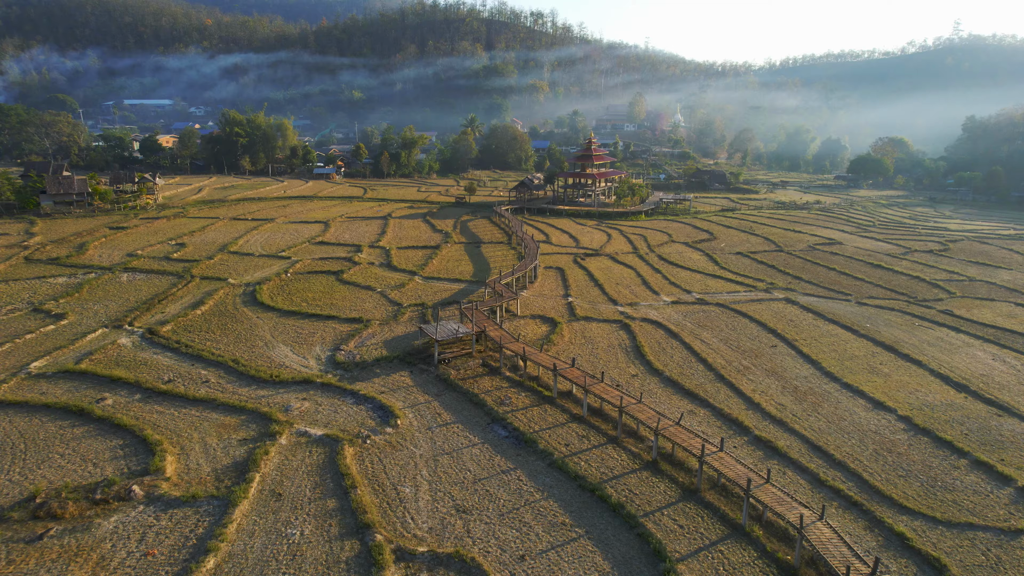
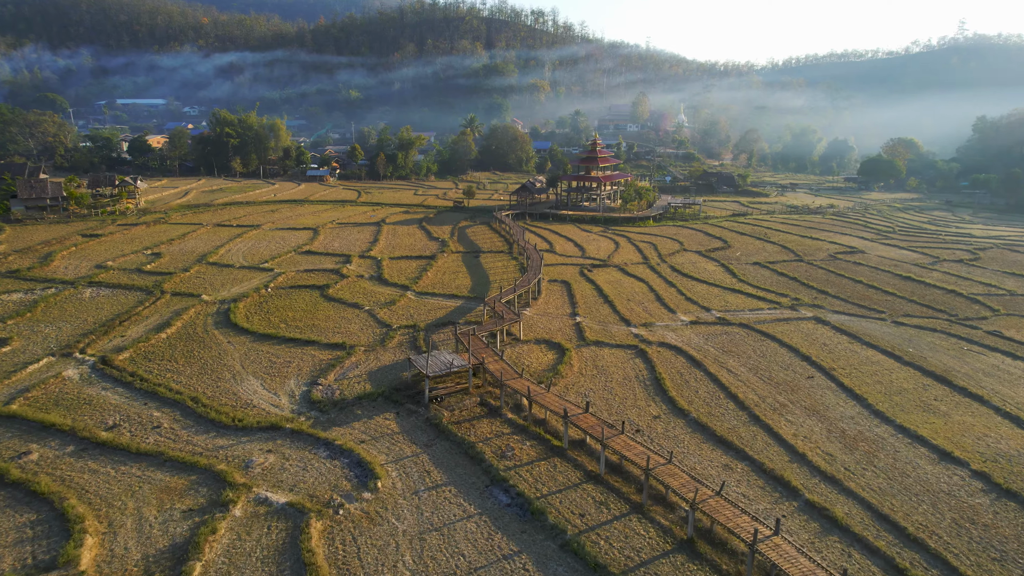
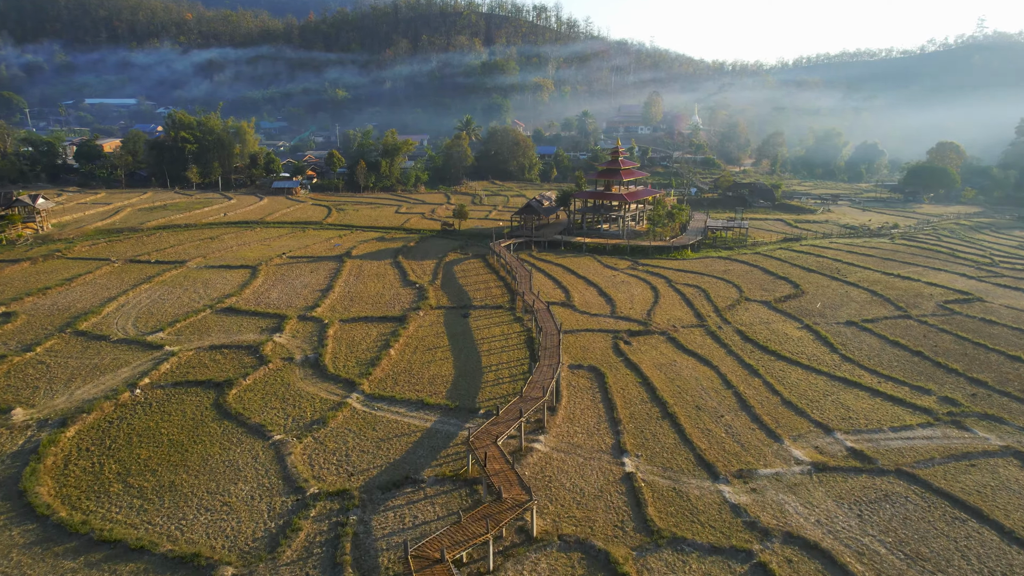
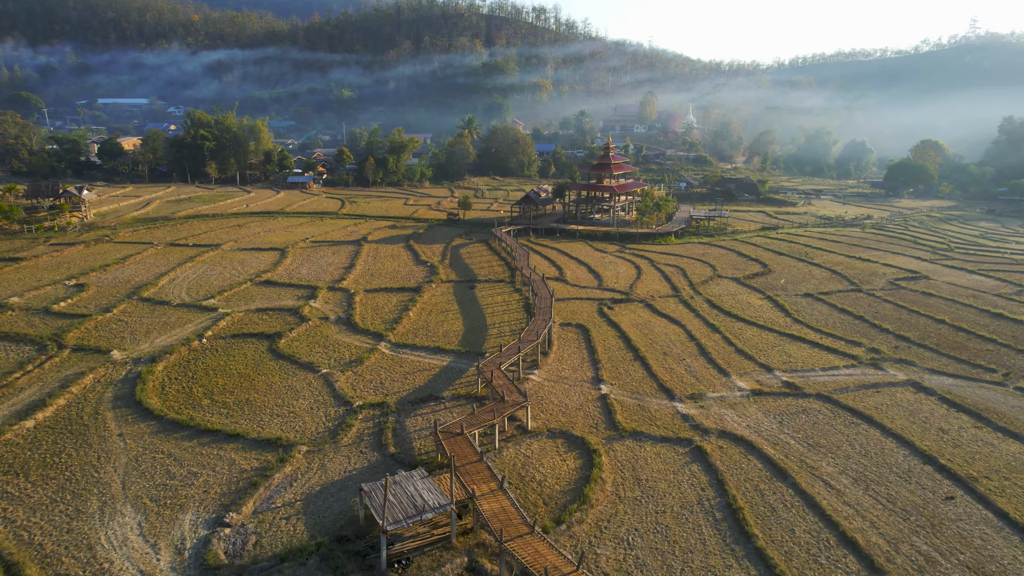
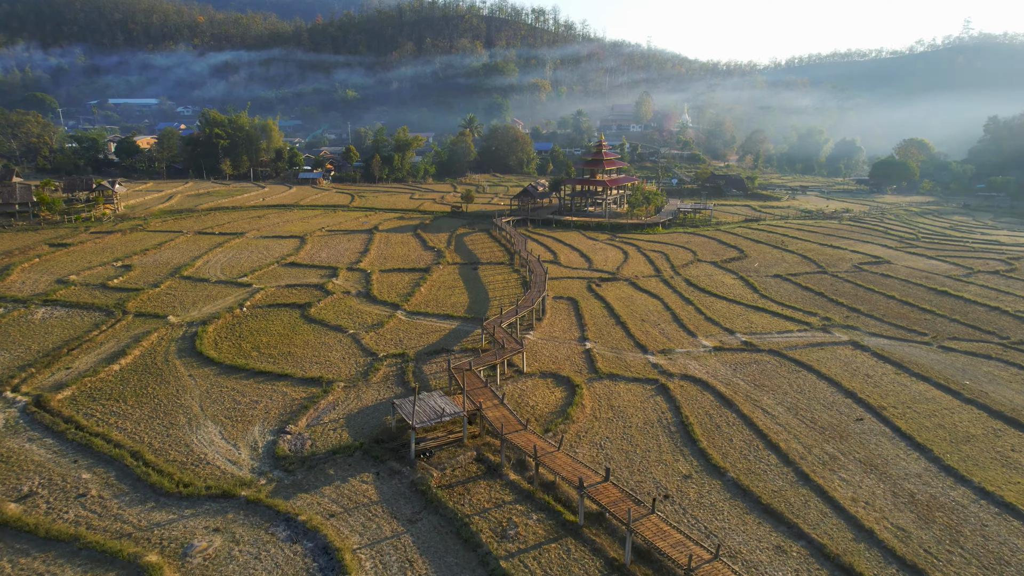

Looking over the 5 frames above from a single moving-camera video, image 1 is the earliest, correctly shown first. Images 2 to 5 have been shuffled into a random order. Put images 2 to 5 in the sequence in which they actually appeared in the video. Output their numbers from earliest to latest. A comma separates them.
2, 5, 4, 3
